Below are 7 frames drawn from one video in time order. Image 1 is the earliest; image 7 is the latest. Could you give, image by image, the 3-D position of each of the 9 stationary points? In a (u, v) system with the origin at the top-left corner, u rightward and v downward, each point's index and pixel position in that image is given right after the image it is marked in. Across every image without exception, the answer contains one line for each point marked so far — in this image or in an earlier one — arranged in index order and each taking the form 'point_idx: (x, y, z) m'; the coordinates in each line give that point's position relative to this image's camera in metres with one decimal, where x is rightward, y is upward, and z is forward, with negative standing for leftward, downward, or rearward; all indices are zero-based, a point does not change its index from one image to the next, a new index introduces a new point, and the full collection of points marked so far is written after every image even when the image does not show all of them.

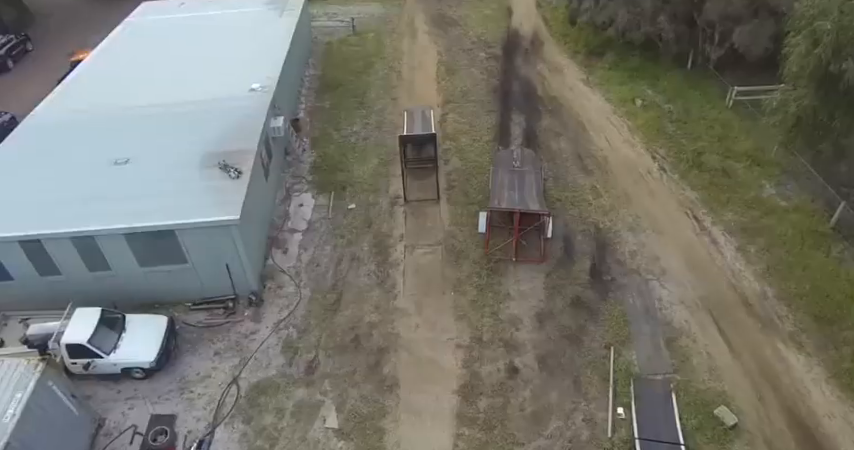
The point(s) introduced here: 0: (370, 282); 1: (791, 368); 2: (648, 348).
0: (-1.6, -1.5, +14.4) m
1: (+9.0, -3.5, +12.9) m
2: (+5.5, -3.0, +12.9) m
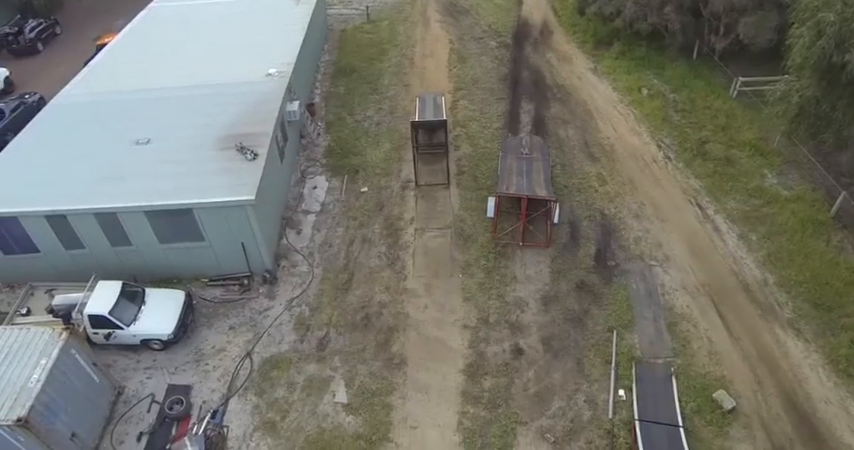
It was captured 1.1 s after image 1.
0: (-1.3, -1.0, +14.8) m
1: (+9.2, -3.2, +13.2) m
2: (+5.7, -2.7, +13.2) m
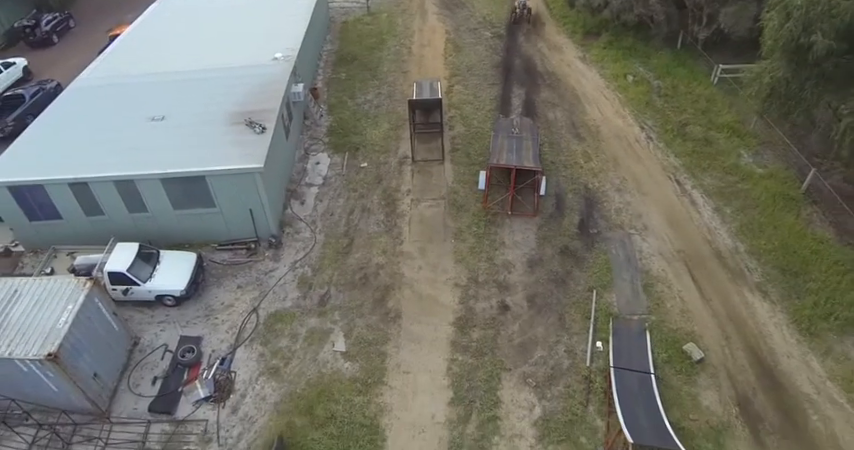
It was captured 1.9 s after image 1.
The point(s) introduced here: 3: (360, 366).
0: (-1.5, -0.1, +15.9) m
1: (+9.0, -2.4, +14.2) m
2: (+5.5, -1.8, +14.2) m
3: (-1.6, -3.4, +12.7) m
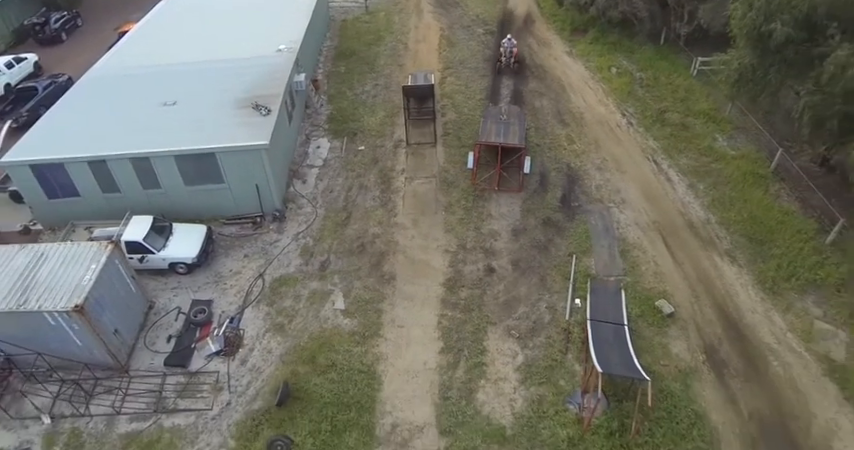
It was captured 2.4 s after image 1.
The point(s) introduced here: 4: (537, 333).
0: (-1.7, +0.7, +17.1) m
1: (+8.8, -1.5, +15.3) m
2: (+5.3, -1.0, +15.4) m
3: (-1.8, -2.5, +13.8) m
4: (+2.8, -2.8, +13.4) m
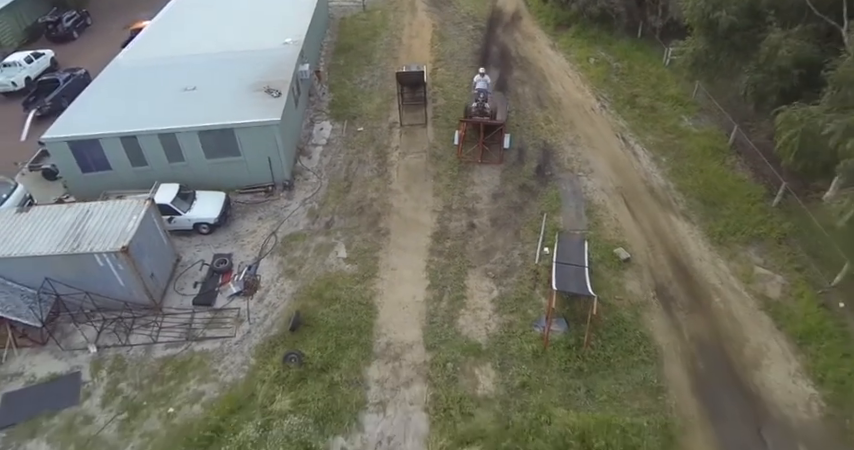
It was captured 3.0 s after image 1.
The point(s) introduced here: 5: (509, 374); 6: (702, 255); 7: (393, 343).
0: (-2.1, +1.9, +19.5) m
1: (+8.5, -0.2, +17.7) m
2: (+5.0, +0.3, +17.7) m
3: (-2.1, -1.3, +16.1) m
4: (+2.5, -1.5, +15.7) m
5: (+2.1, -3.7, +13.1) m
6: (+8.9, -1.0, +16.9) m
7: (-0.9, -3.2, +14.0) m
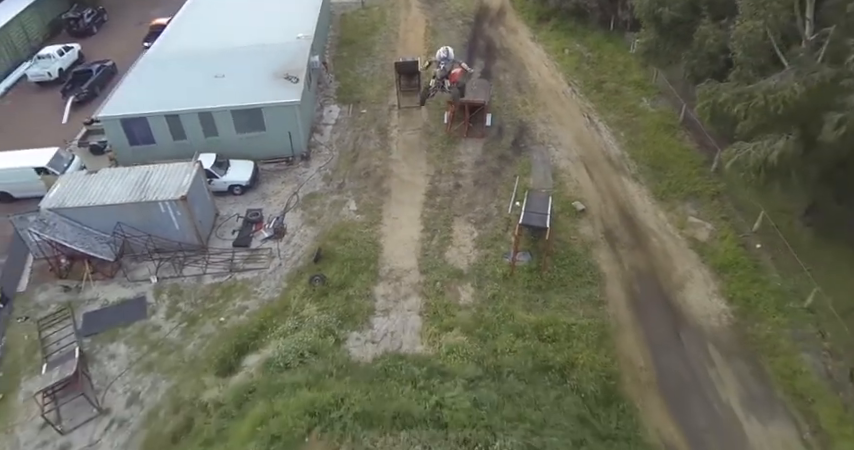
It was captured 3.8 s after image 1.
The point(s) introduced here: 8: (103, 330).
0: (-2.3, +3.5, +23.3) m
1: (+8.2, +1.5, +21.6) m
2: (+4.7, +2.0, +21.6) m
3: (-2.4, +0.3, +19.9) m
4: (+2.3, +0.2, +19.6) m
5: (+1.9, -2.1, +17.0) m
6: (+8.7, +0.7, +20.8) m
7: (-1.1, -1.5, +17.8) m
8: (-10.9, -3.5, +17.6) m
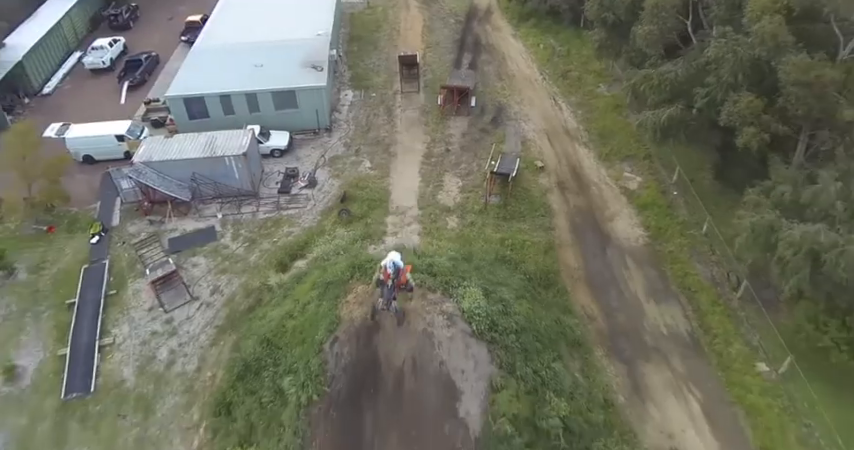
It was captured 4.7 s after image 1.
0: (-2.4, +5.9, +29.6) m
1: (+8.1, +3.8, +28.0) m
2: (+4.6, +4.3, +28.0) m
3: (-2.5, +2.8, +26.3) m
4: (+2.2, +2.6, +26.0) m
5: (+1.7, +0.3, +23.4) m
6: (+8.5, +3.0, +27.2) m
7: (-1.3, +0.9, +24.2) m
8: (-11.1, -1.1, +24.0) m
